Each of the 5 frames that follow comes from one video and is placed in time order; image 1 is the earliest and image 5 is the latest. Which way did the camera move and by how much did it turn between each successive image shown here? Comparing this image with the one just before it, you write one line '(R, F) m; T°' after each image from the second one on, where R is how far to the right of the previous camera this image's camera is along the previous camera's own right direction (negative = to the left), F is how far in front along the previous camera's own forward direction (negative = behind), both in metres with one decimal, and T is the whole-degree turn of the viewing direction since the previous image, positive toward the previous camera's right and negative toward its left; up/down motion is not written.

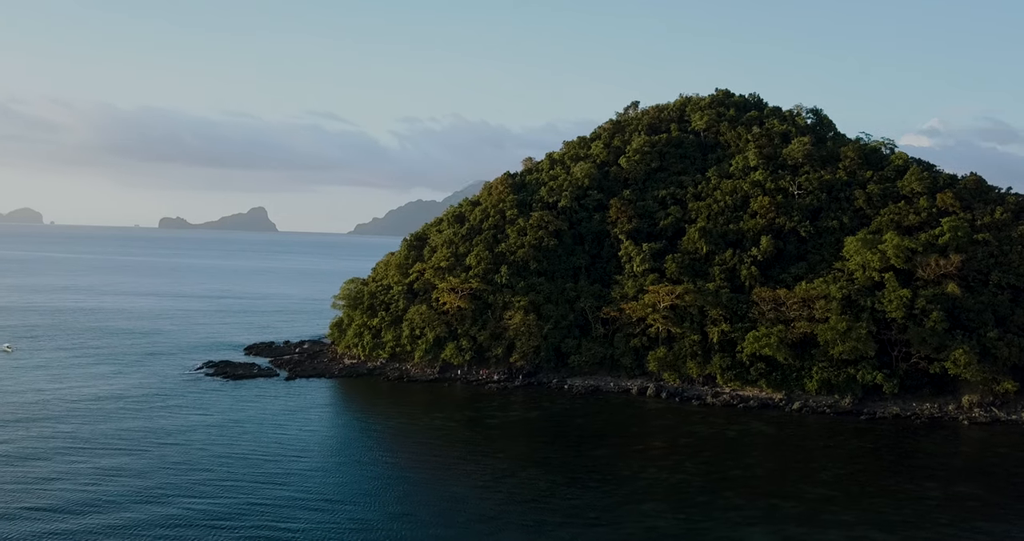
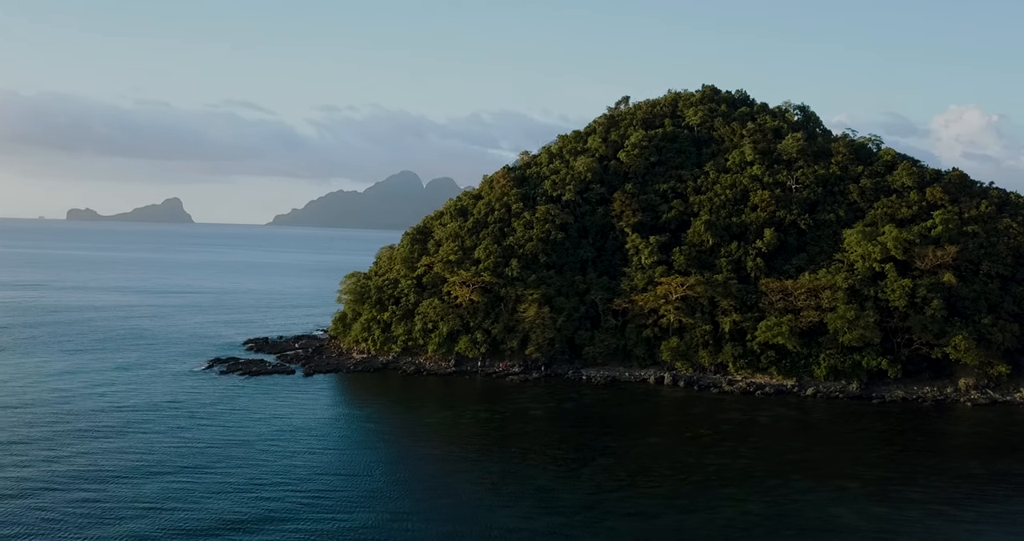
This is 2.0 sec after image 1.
(-4.6, -0.1) m; +4°
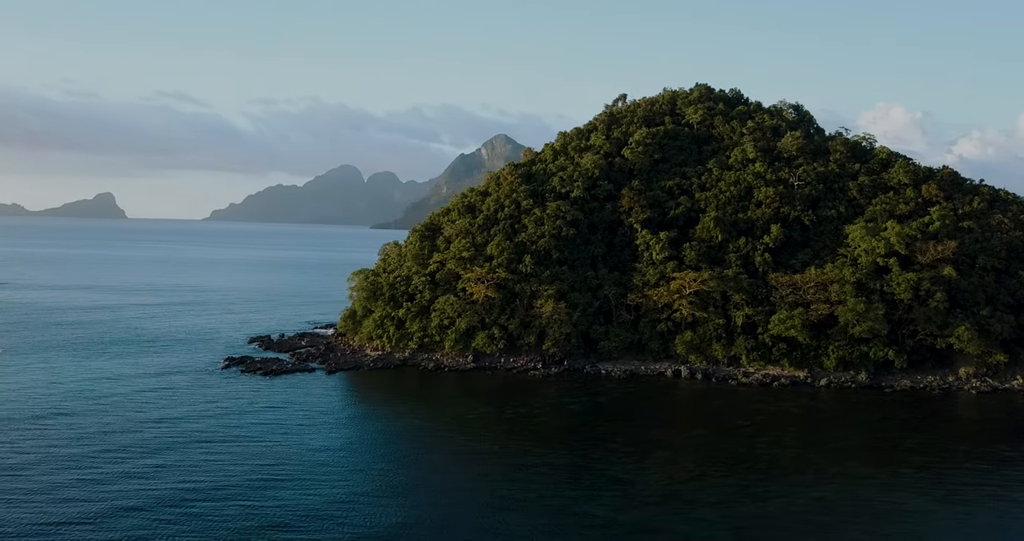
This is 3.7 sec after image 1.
(-3.8, -0.3) m; +3°
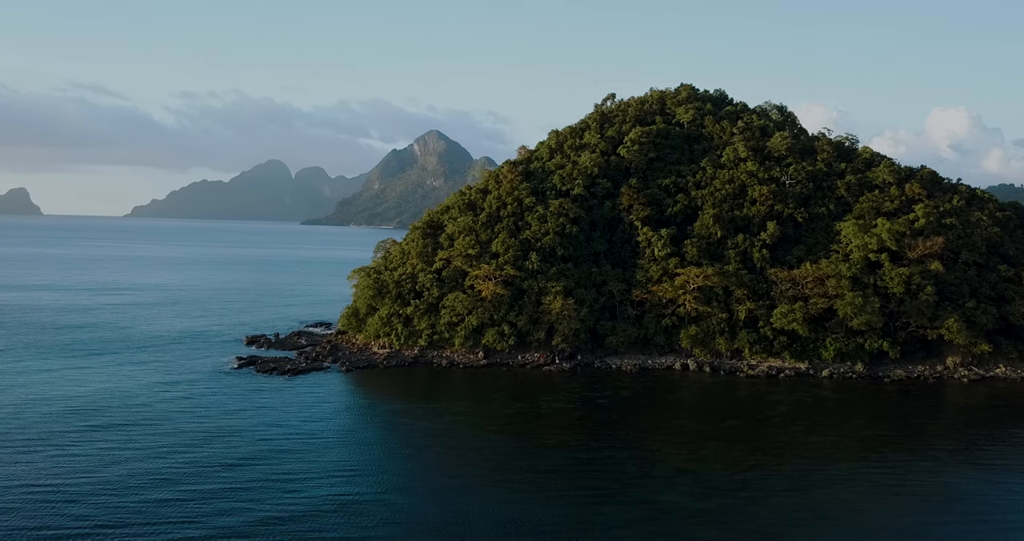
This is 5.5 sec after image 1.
(-4.1, -0.3) m; +4°
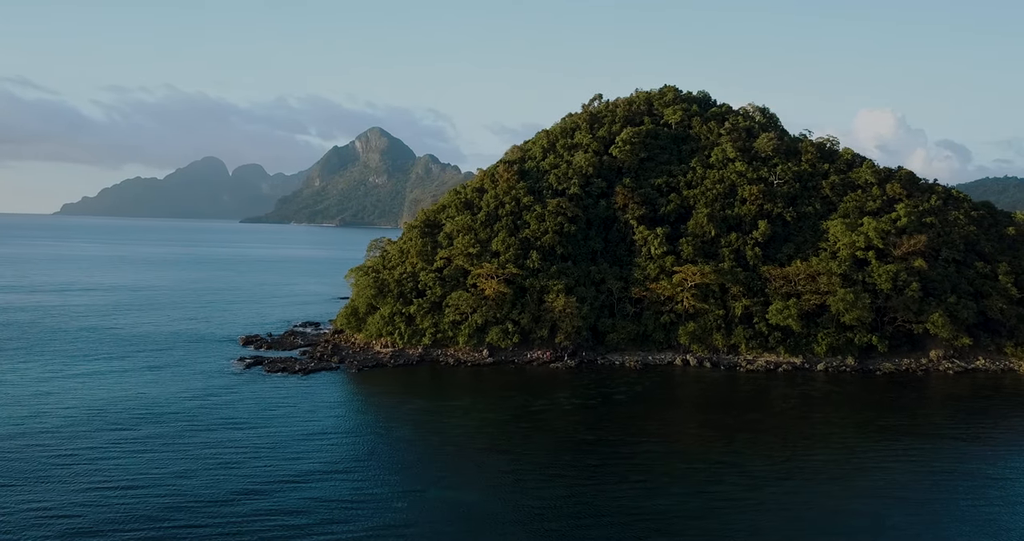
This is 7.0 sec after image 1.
(-3.2, -0.3) m; +3°
